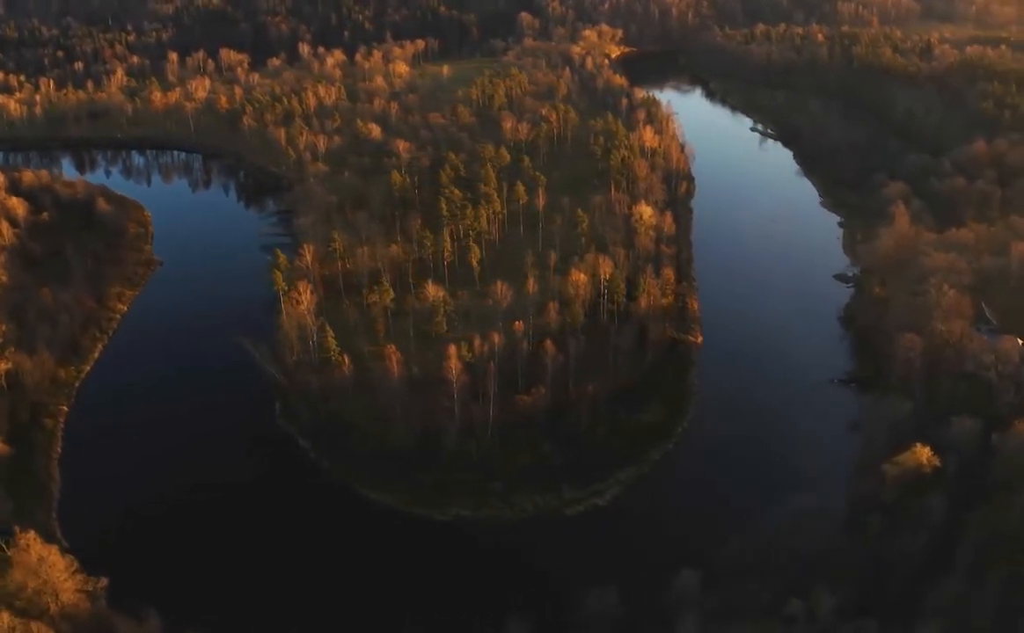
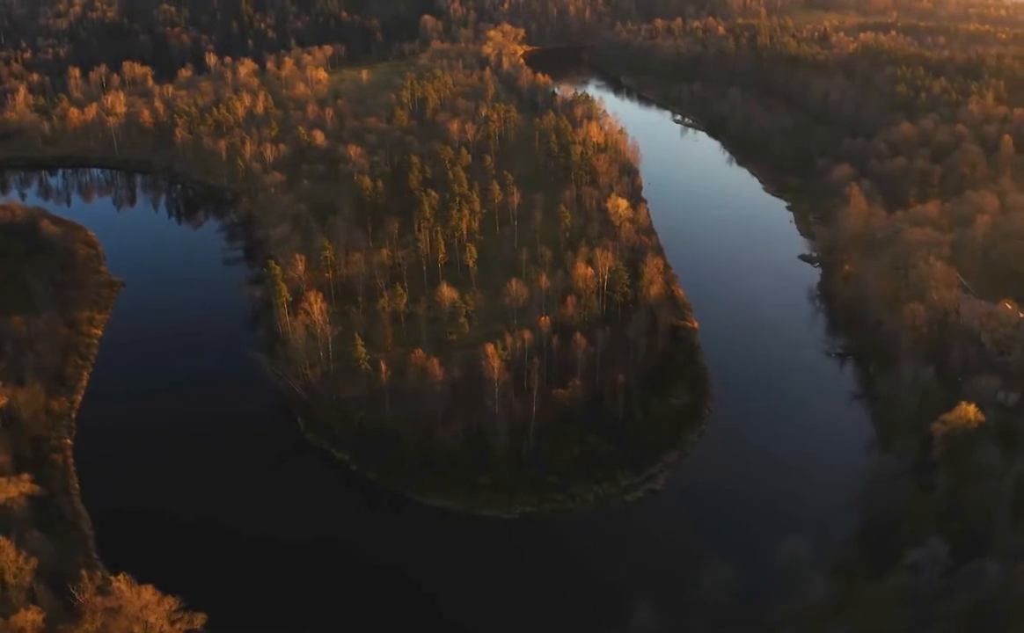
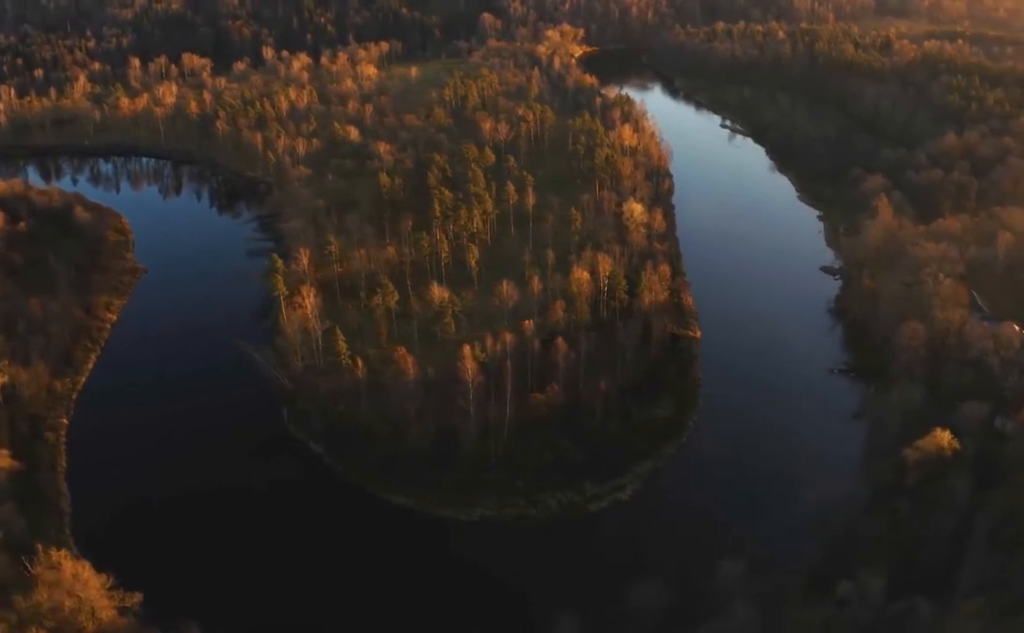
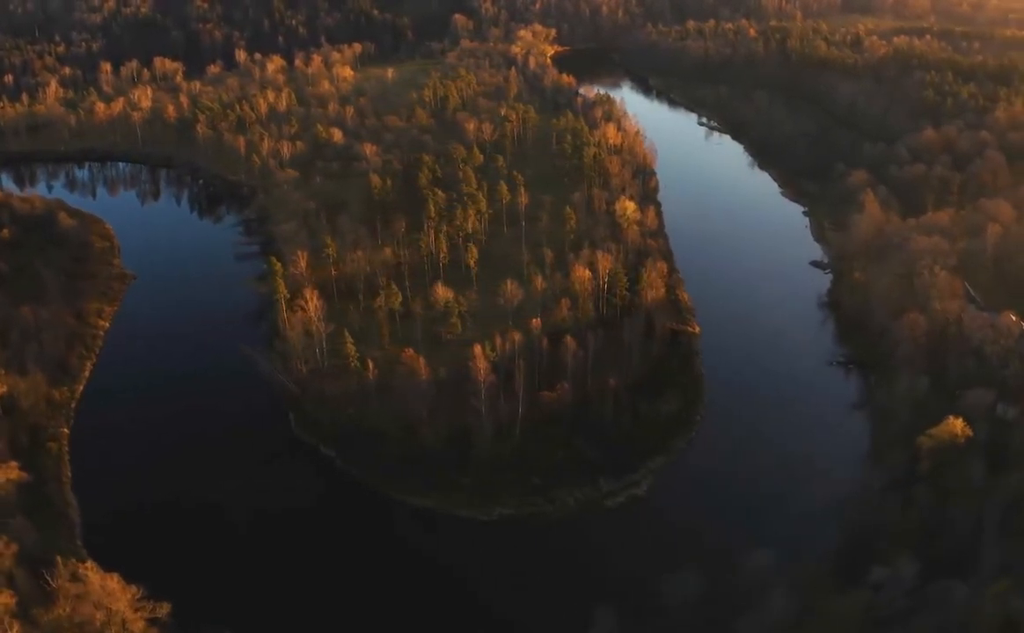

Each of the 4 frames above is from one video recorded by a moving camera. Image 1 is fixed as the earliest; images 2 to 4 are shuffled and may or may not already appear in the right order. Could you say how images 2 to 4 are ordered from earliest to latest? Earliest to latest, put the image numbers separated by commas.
3, 4, 2
